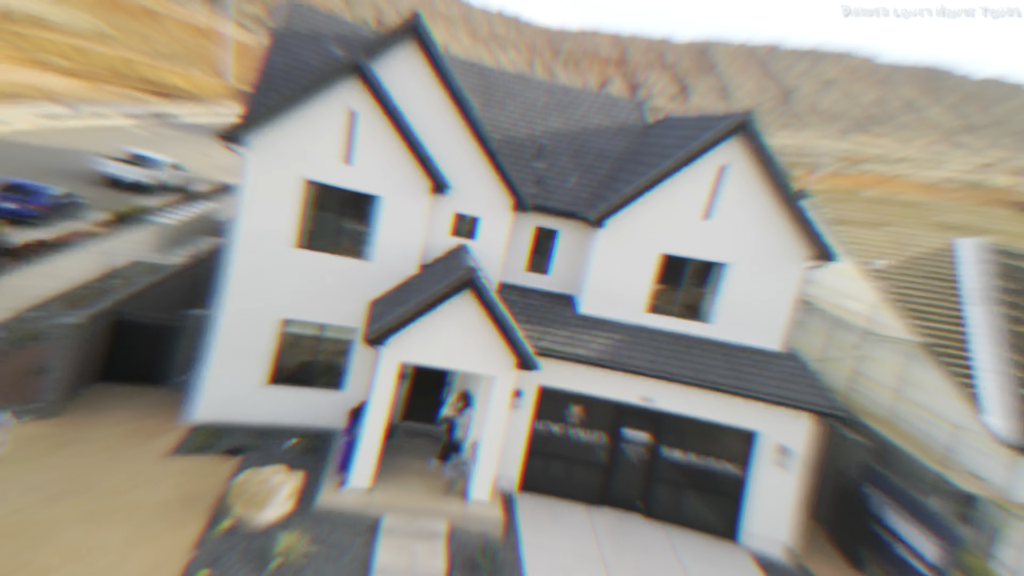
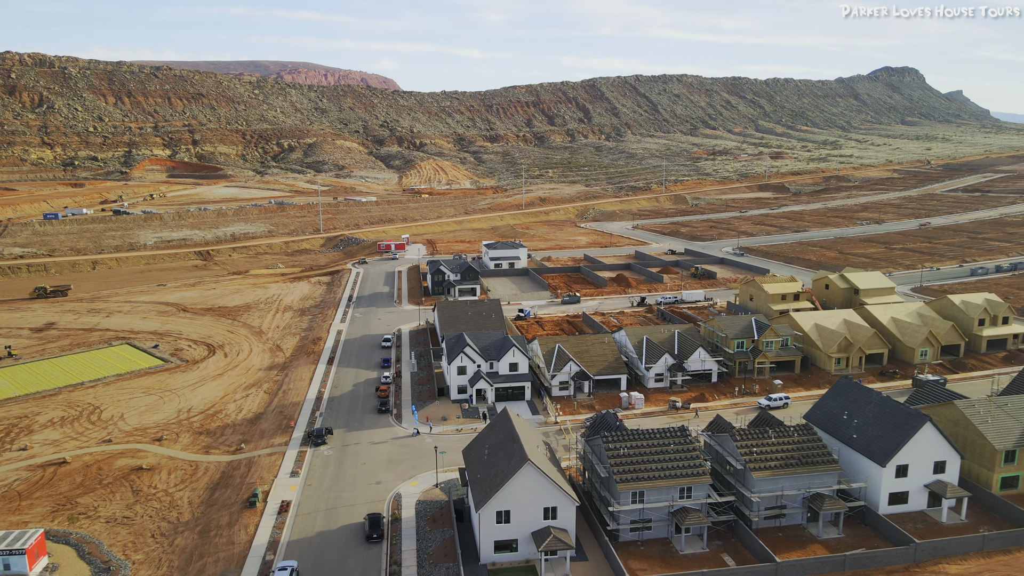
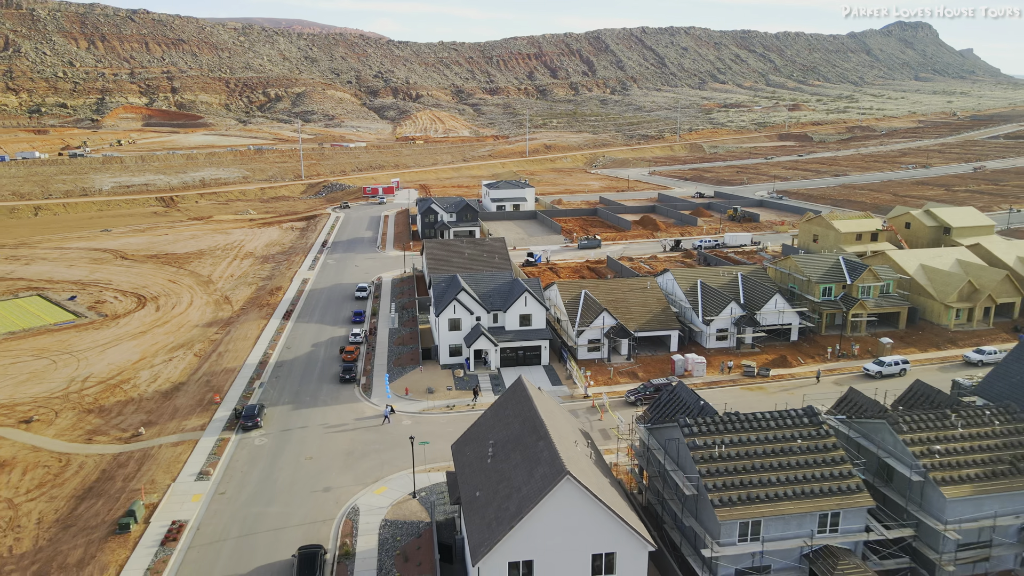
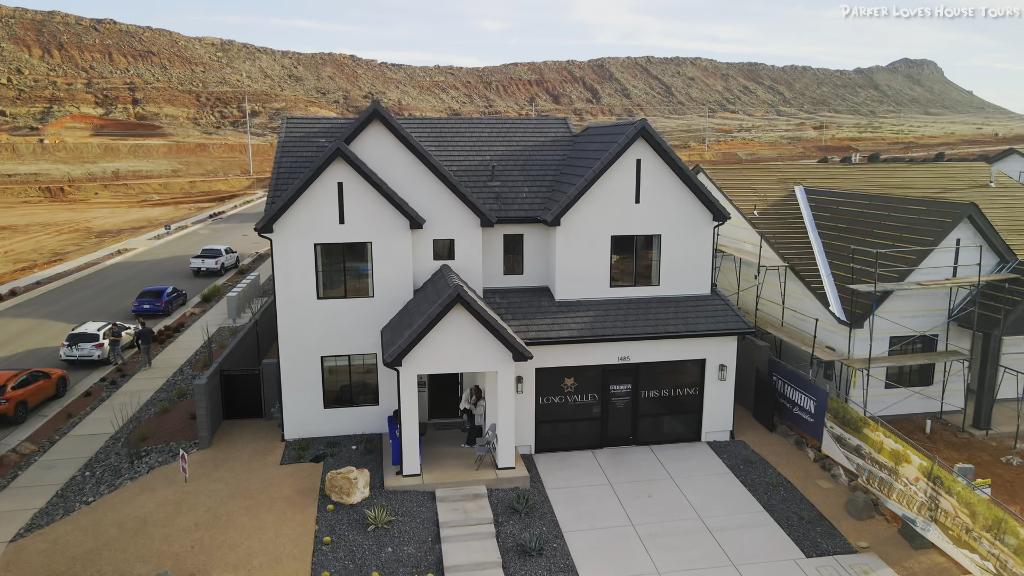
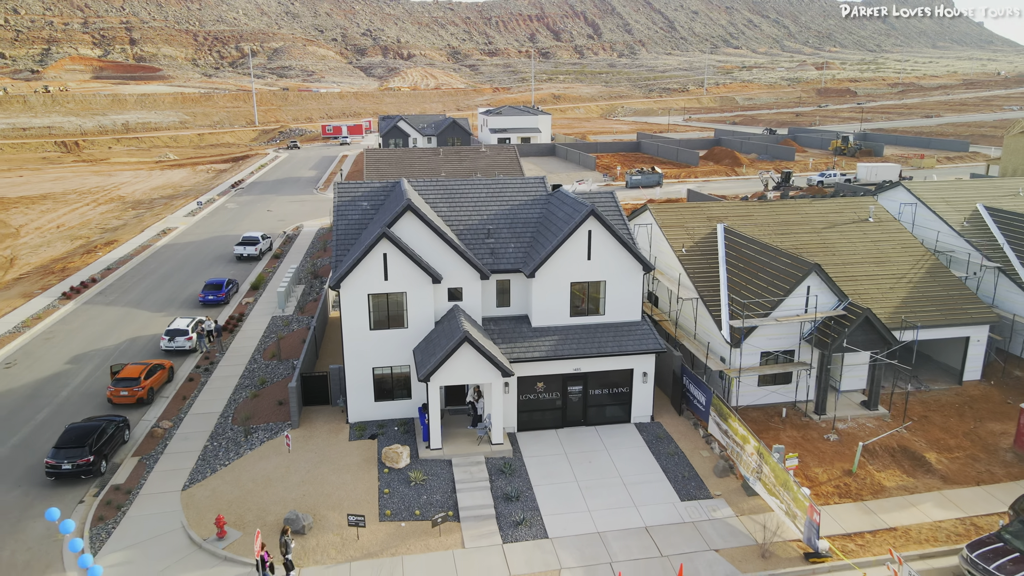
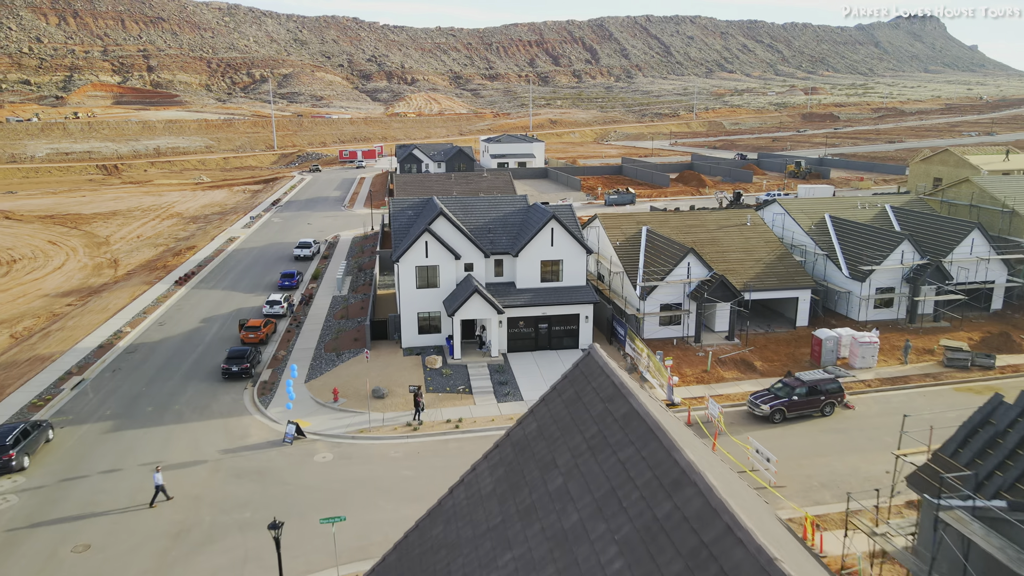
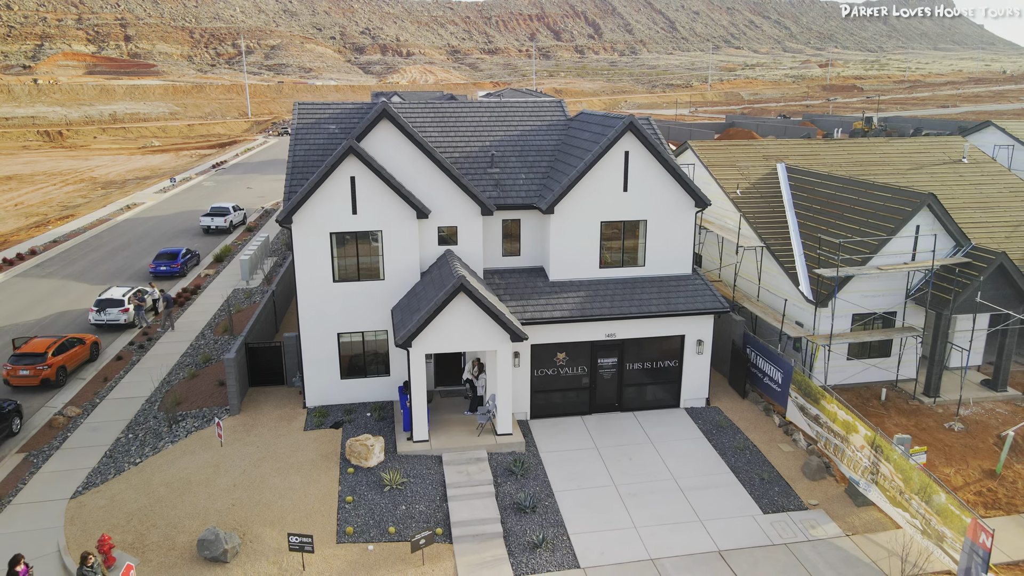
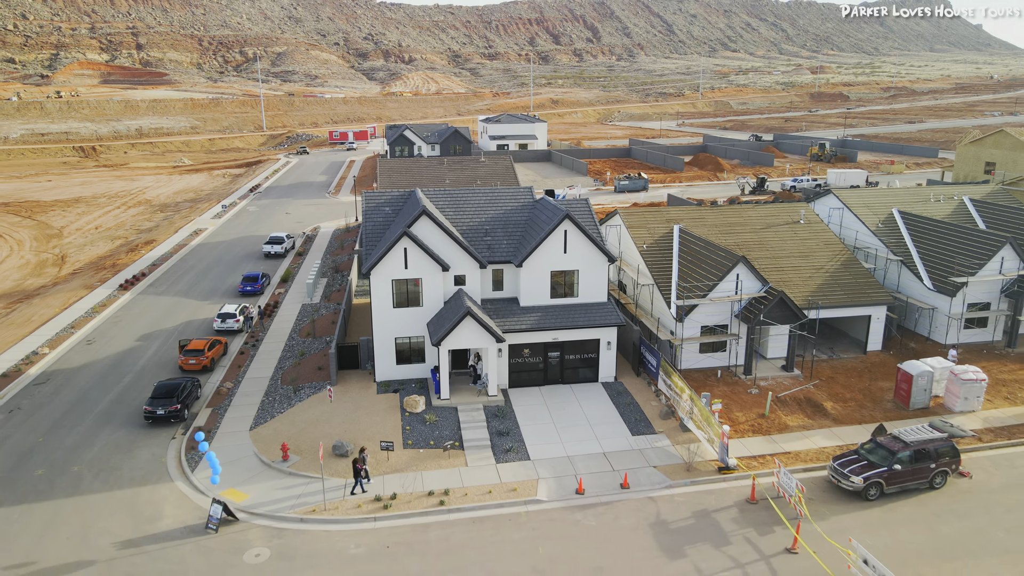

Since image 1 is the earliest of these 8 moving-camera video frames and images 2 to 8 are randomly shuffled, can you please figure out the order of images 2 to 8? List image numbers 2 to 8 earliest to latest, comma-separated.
4, 7, 5, 8, 6, 3, 2
